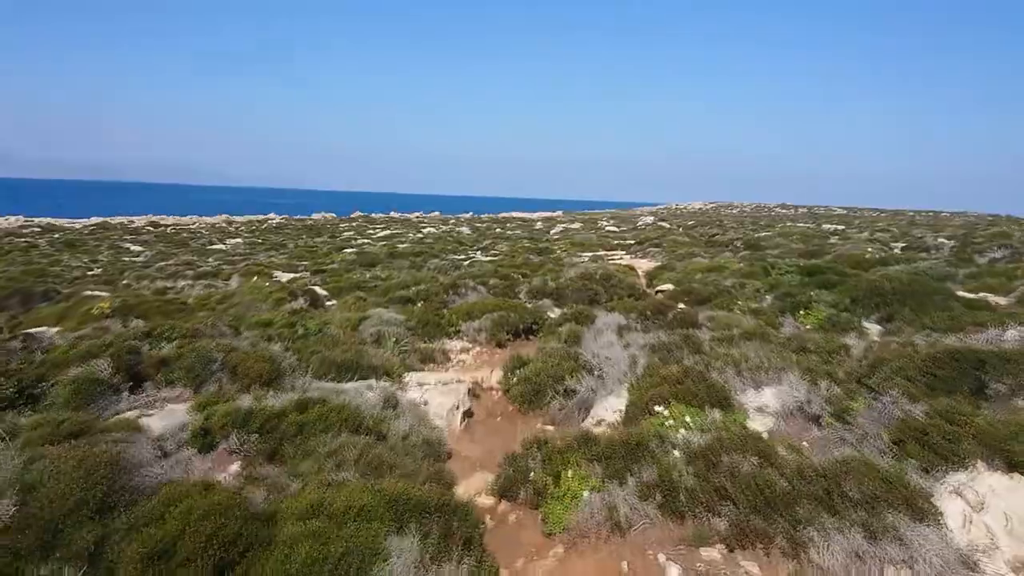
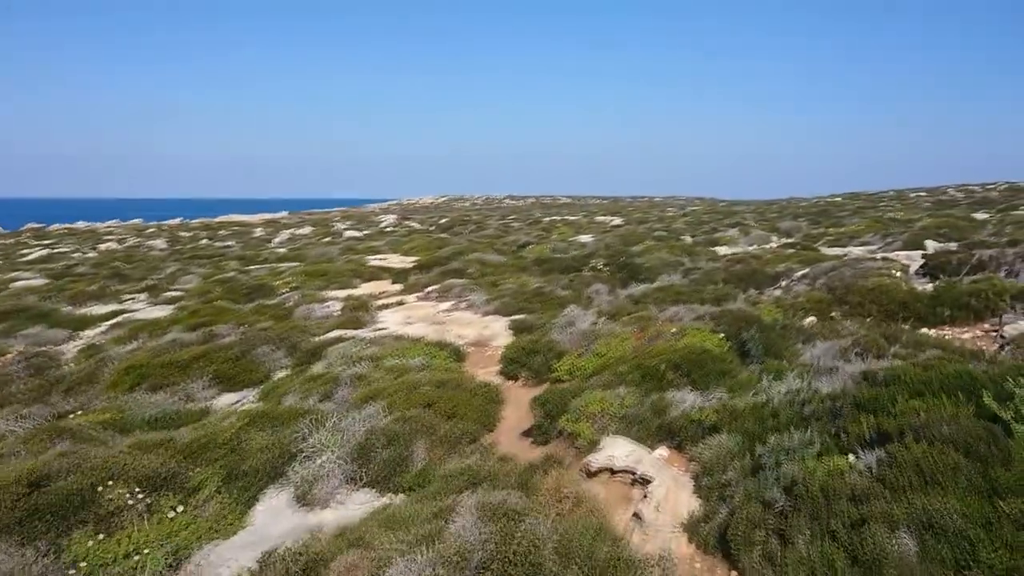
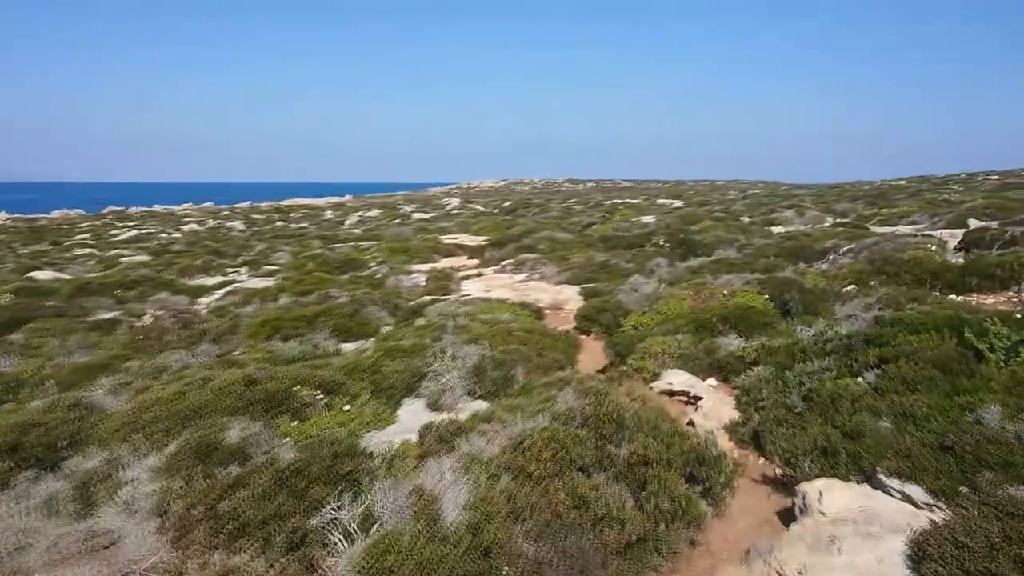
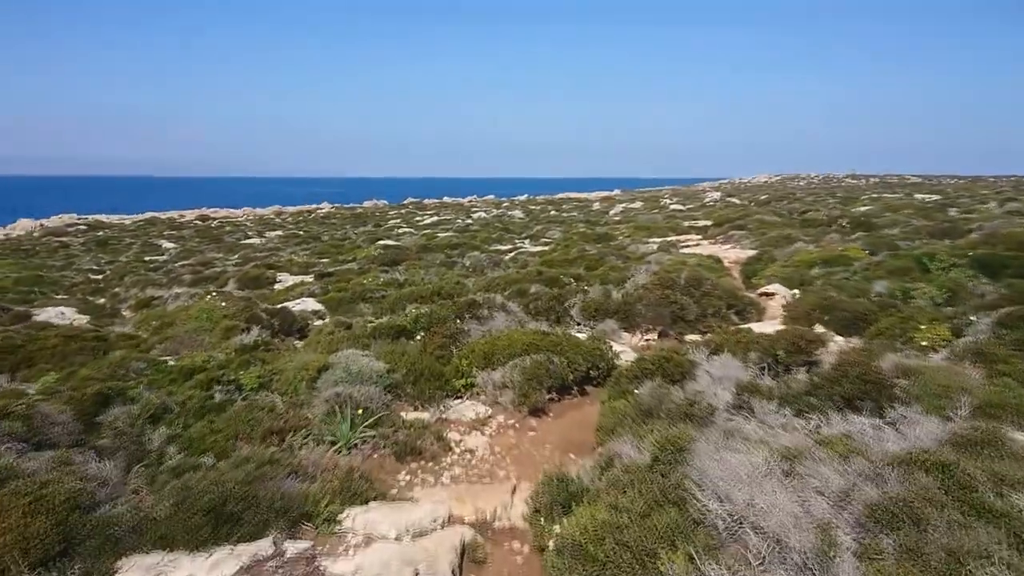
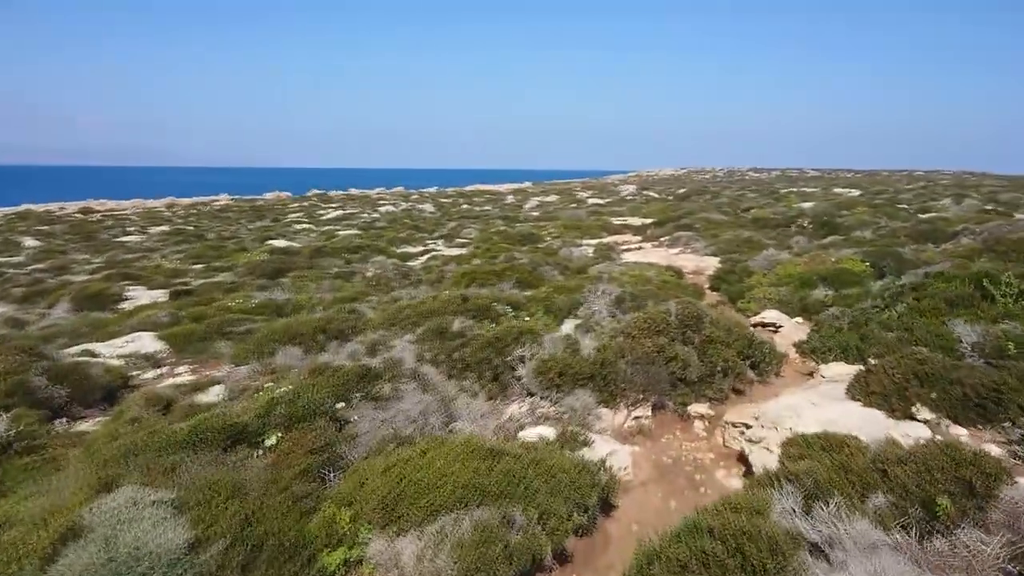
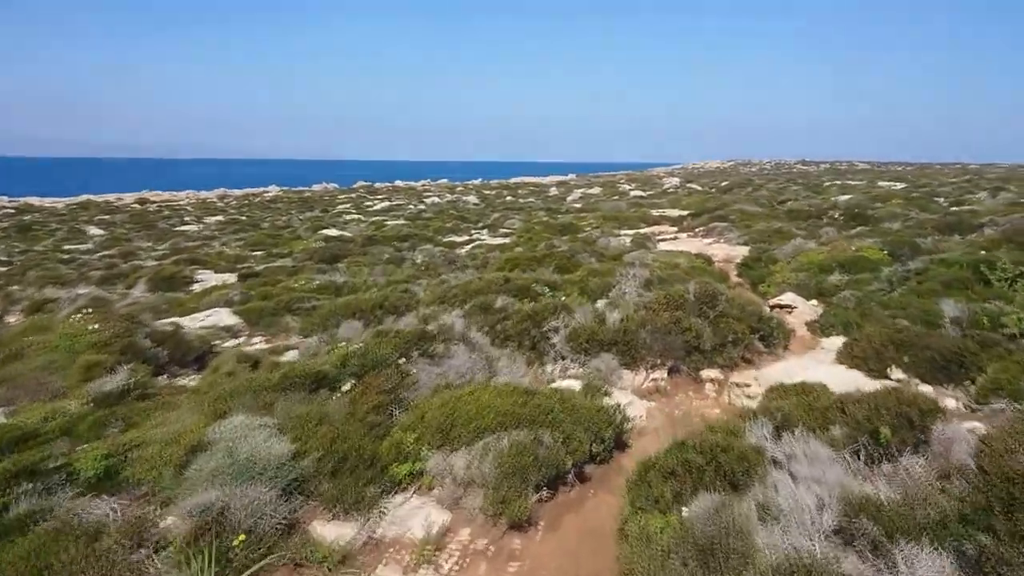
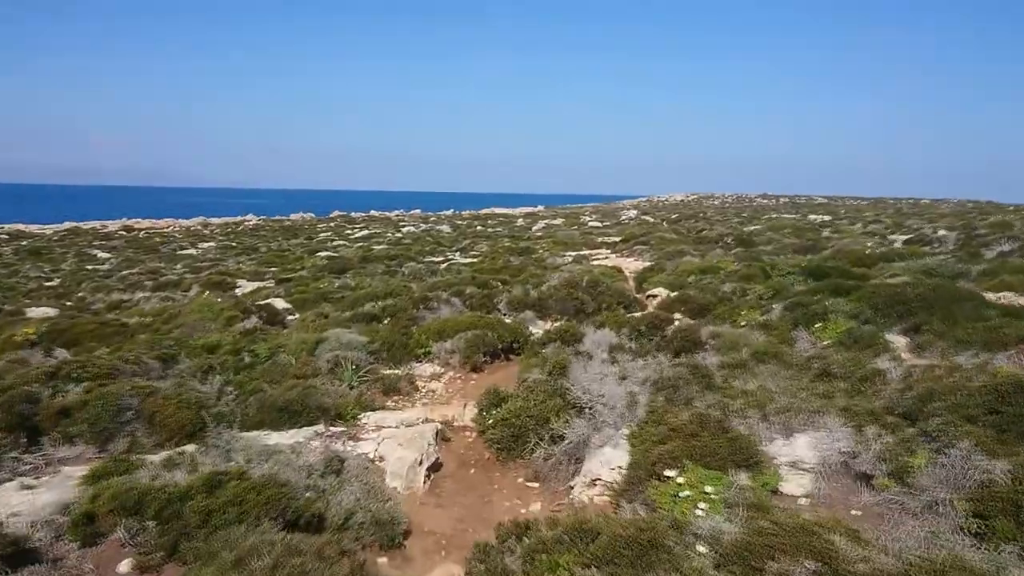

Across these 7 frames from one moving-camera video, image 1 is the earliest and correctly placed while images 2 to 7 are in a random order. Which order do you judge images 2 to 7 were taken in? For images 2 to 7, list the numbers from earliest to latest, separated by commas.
7, 4, 6, 5, 3, 2
